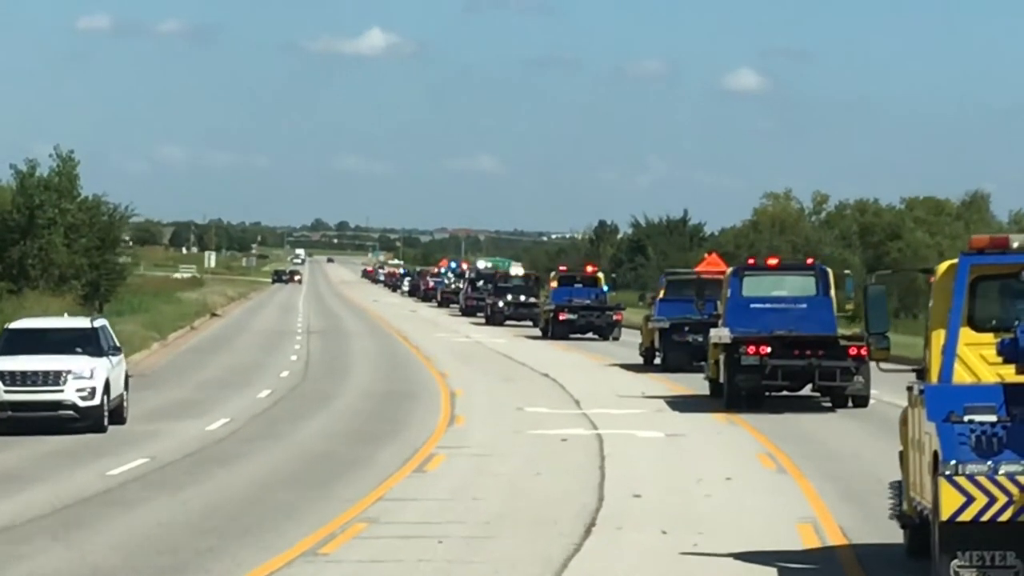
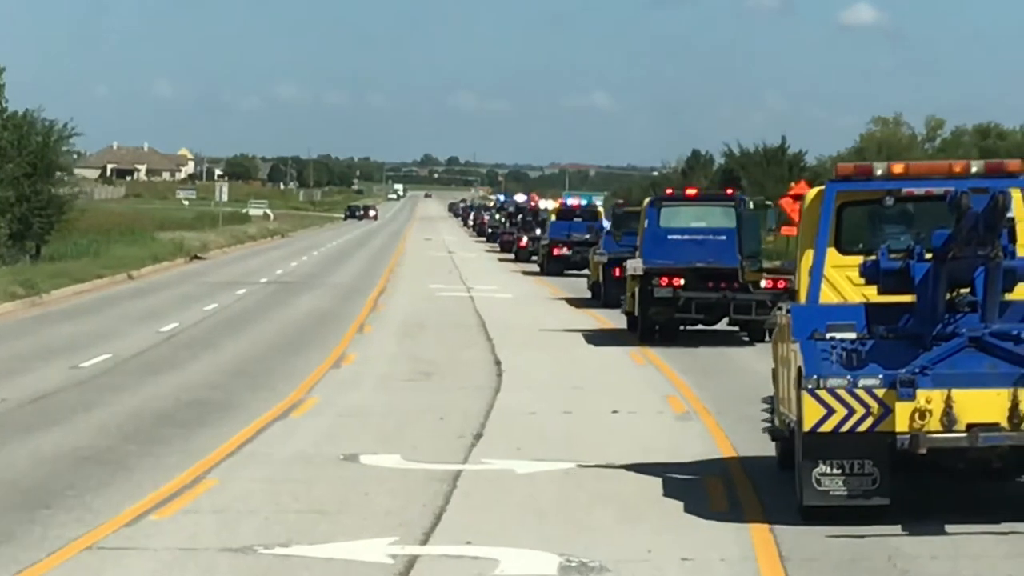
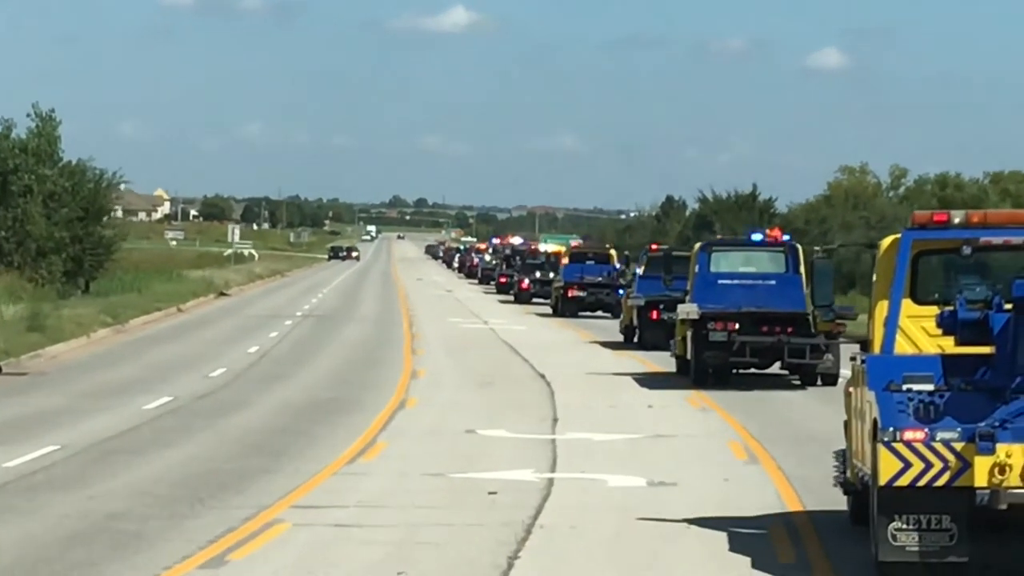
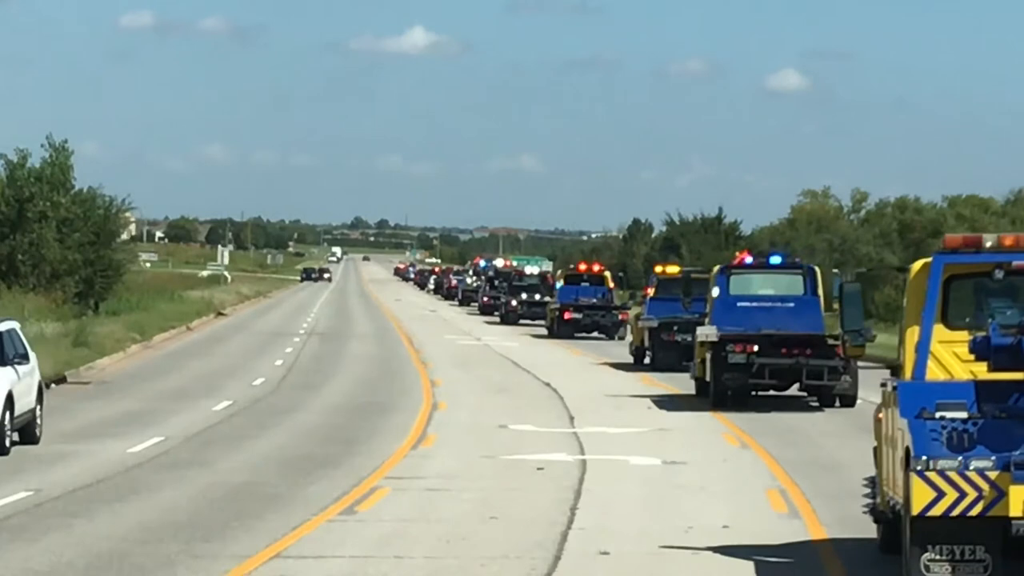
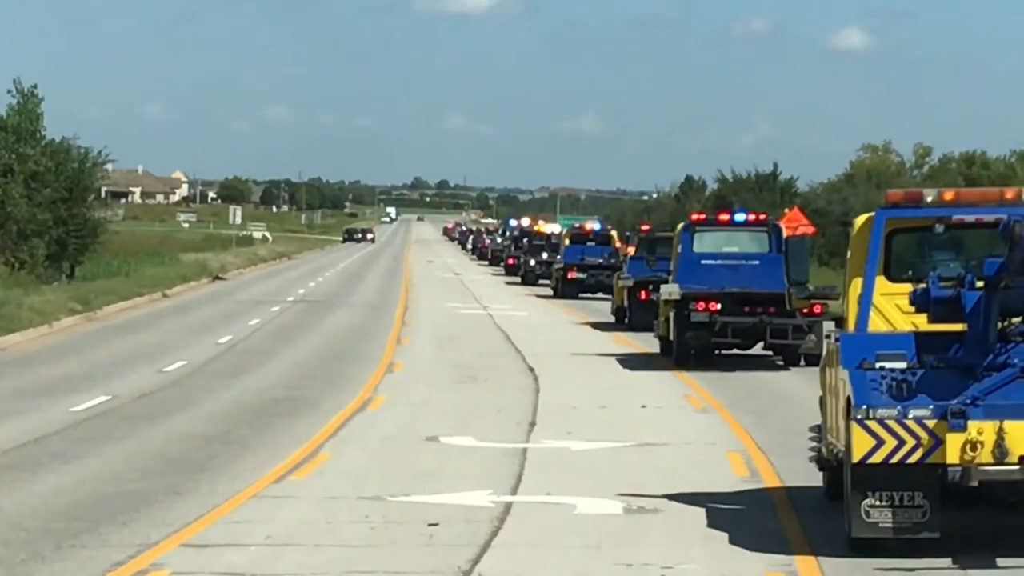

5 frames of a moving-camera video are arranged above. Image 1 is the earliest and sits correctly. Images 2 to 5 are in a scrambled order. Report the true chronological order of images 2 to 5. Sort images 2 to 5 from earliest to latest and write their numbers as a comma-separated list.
4, 3, 5, 2
